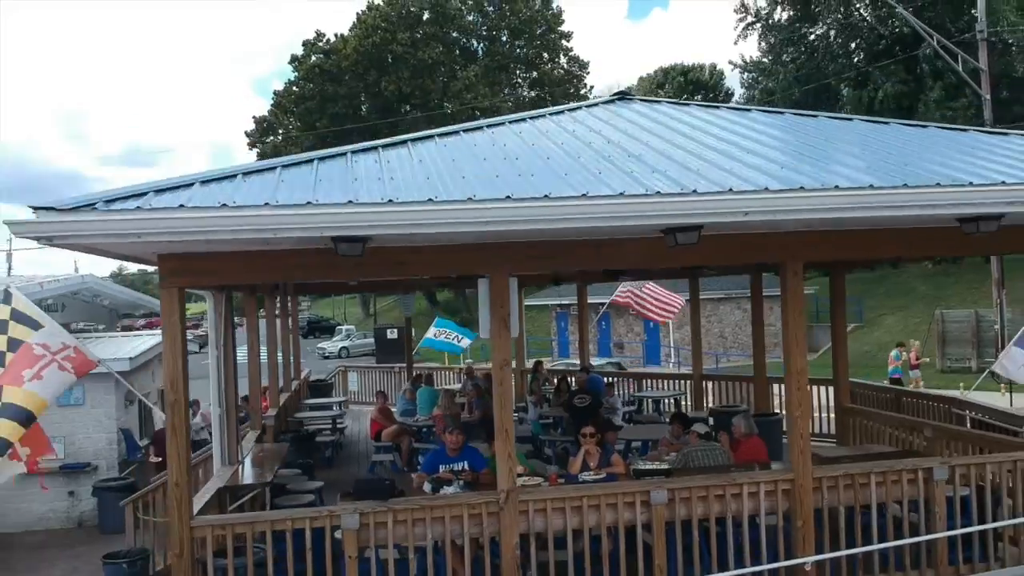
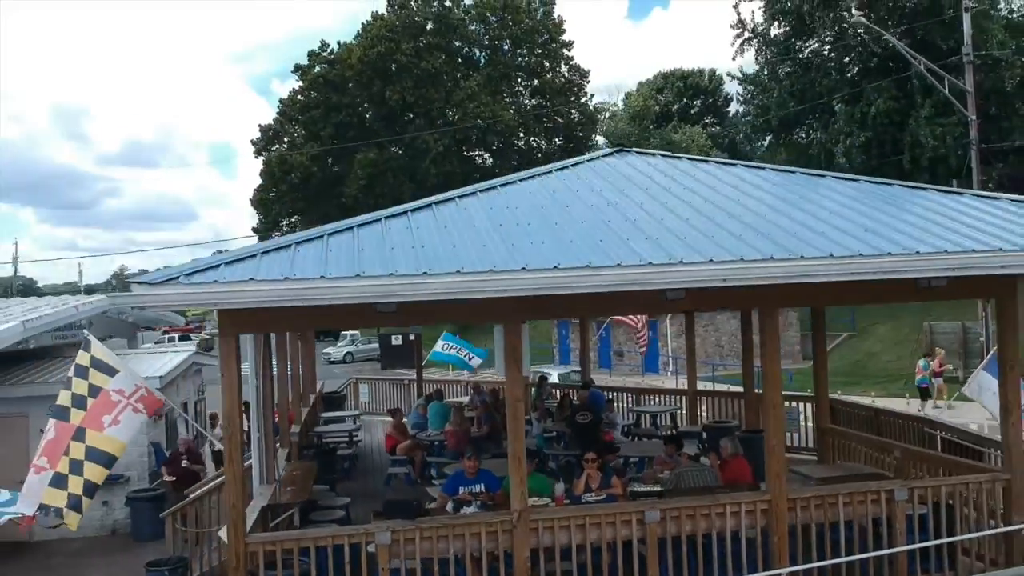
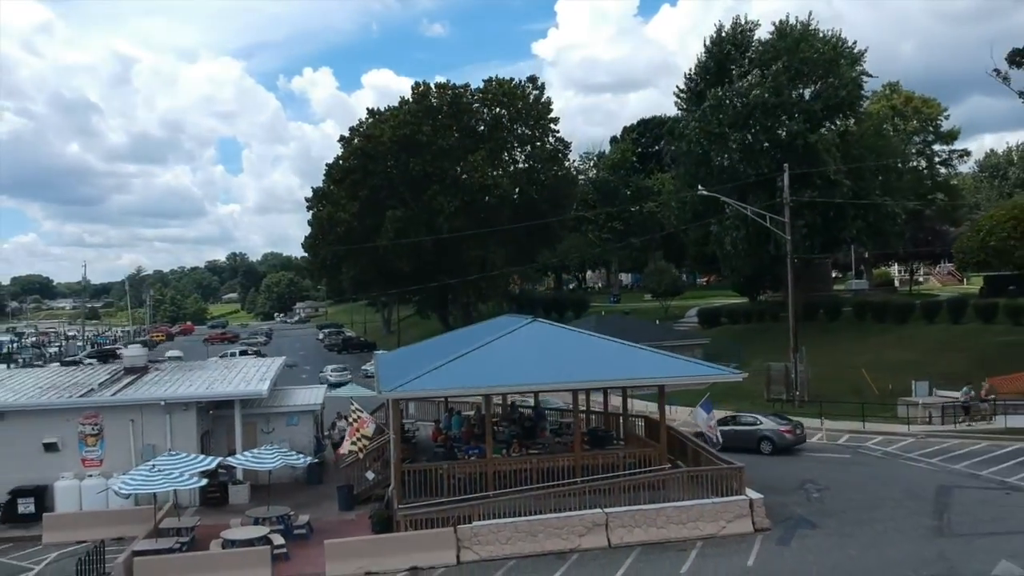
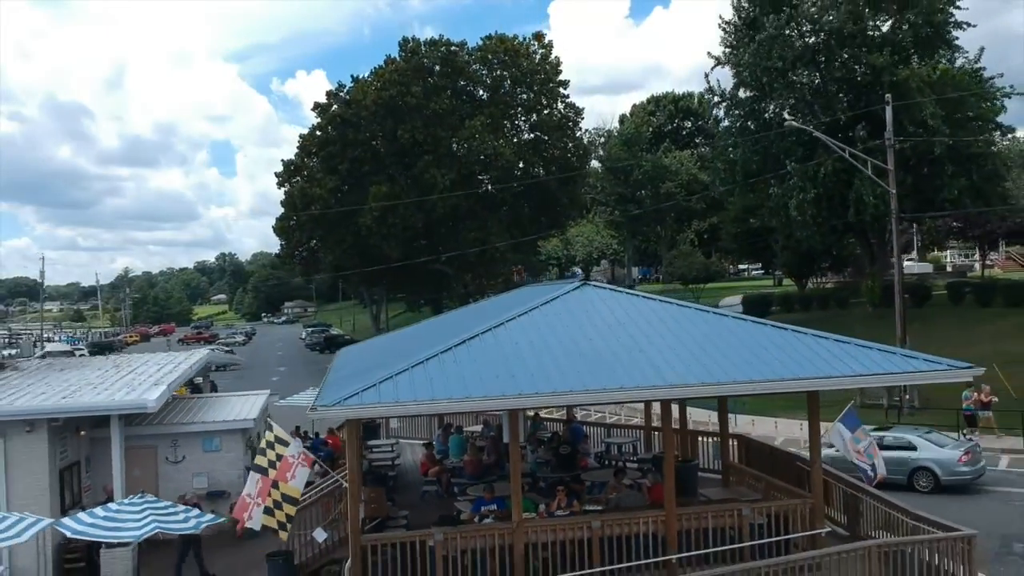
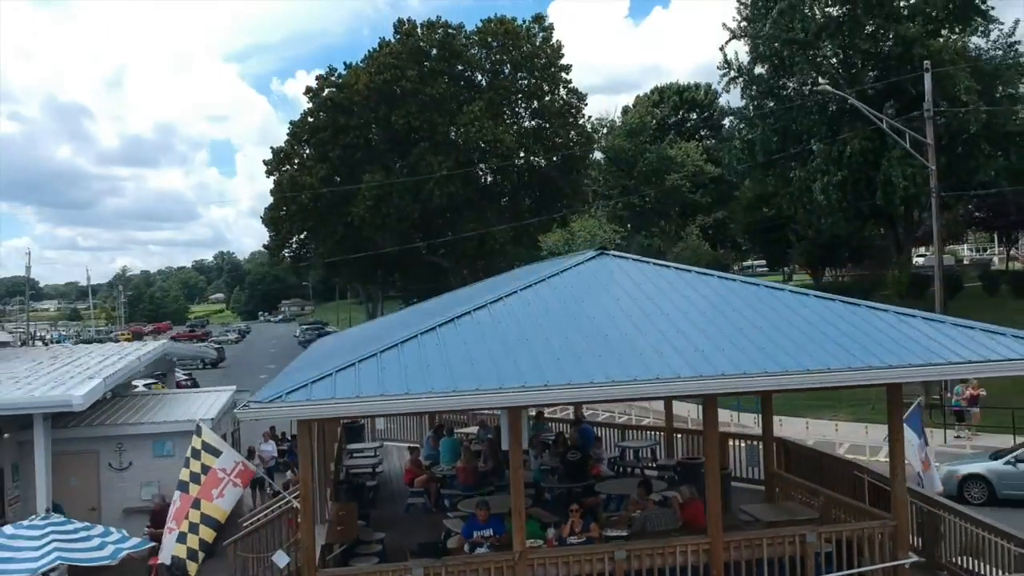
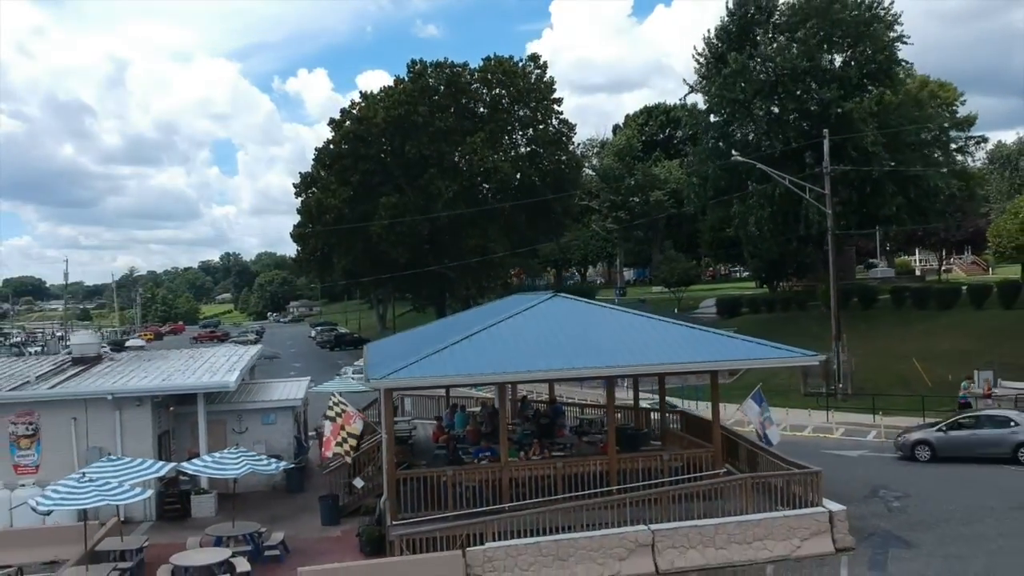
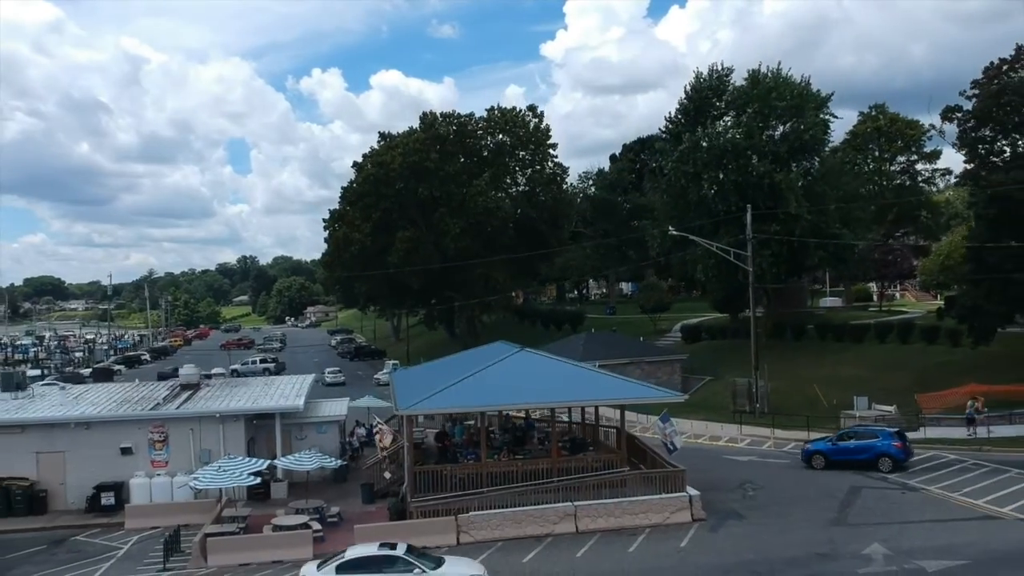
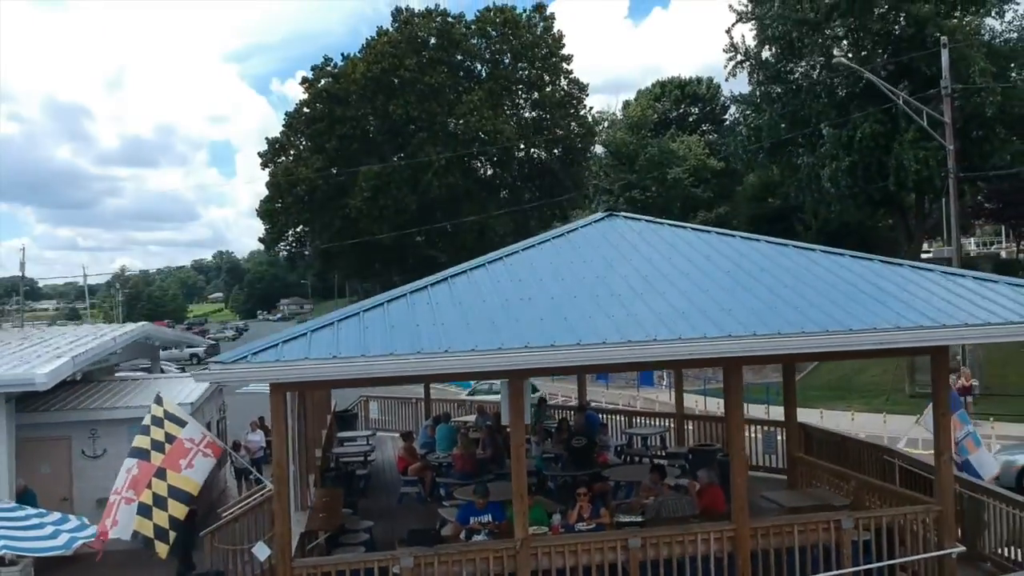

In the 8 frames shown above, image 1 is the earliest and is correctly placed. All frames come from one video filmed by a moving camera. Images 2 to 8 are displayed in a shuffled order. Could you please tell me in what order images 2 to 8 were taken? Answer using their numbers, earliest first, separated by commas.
2, 8, 5, 4, 6, 3, 7
